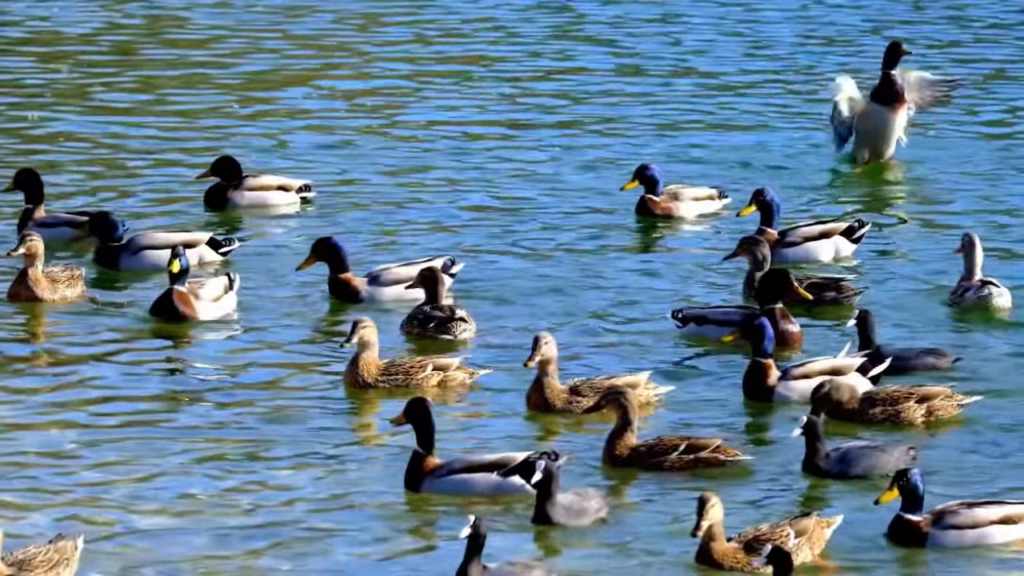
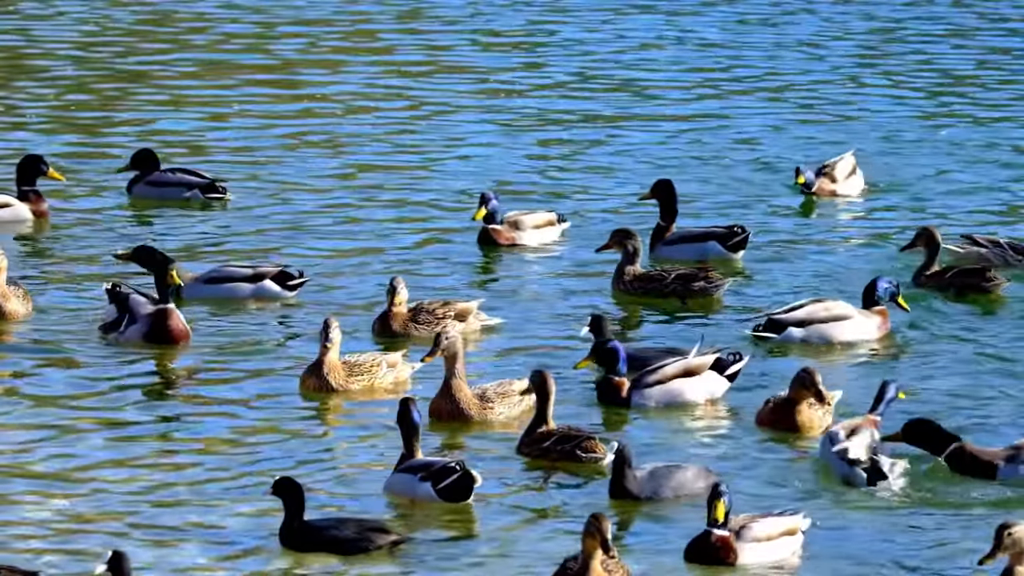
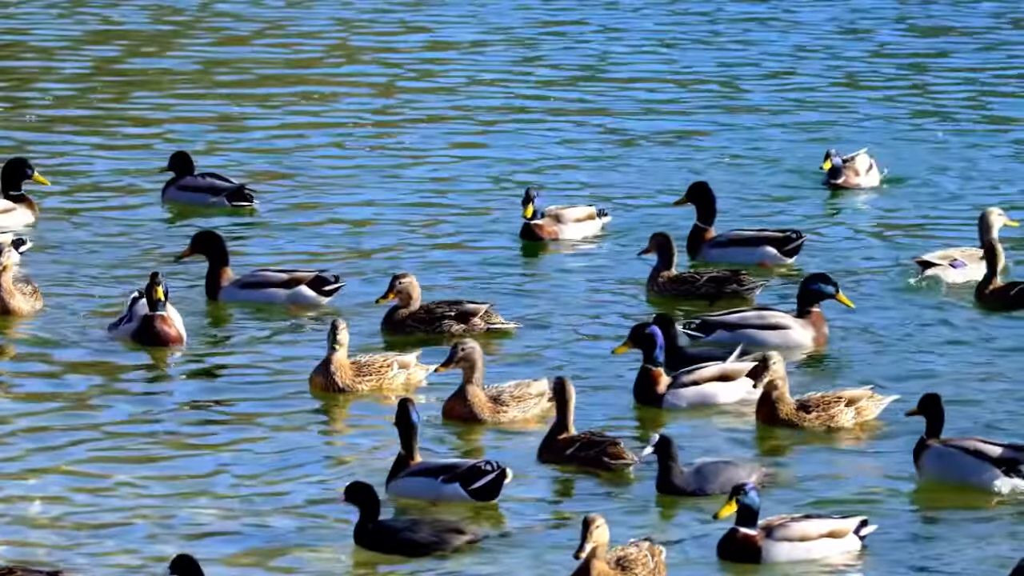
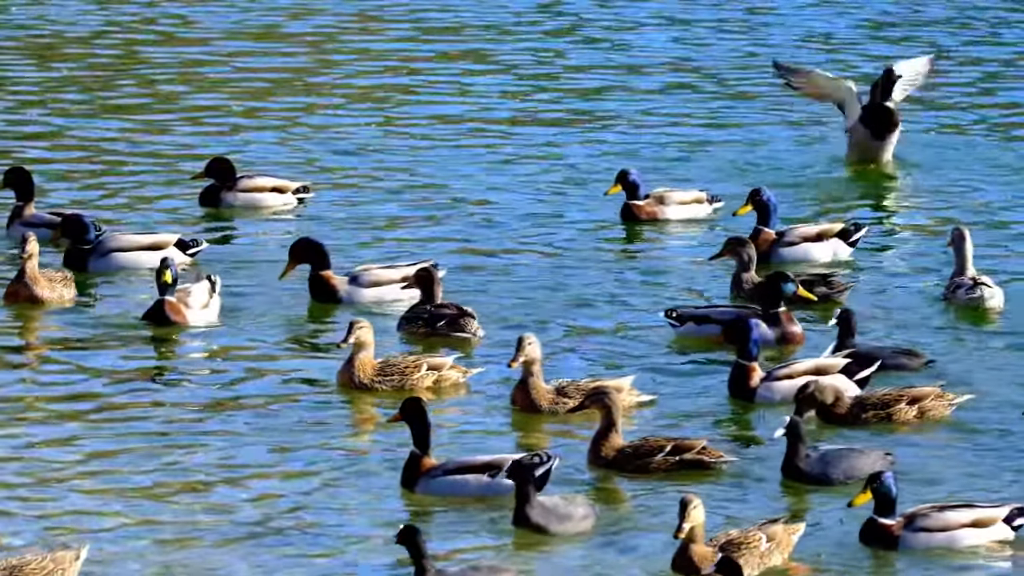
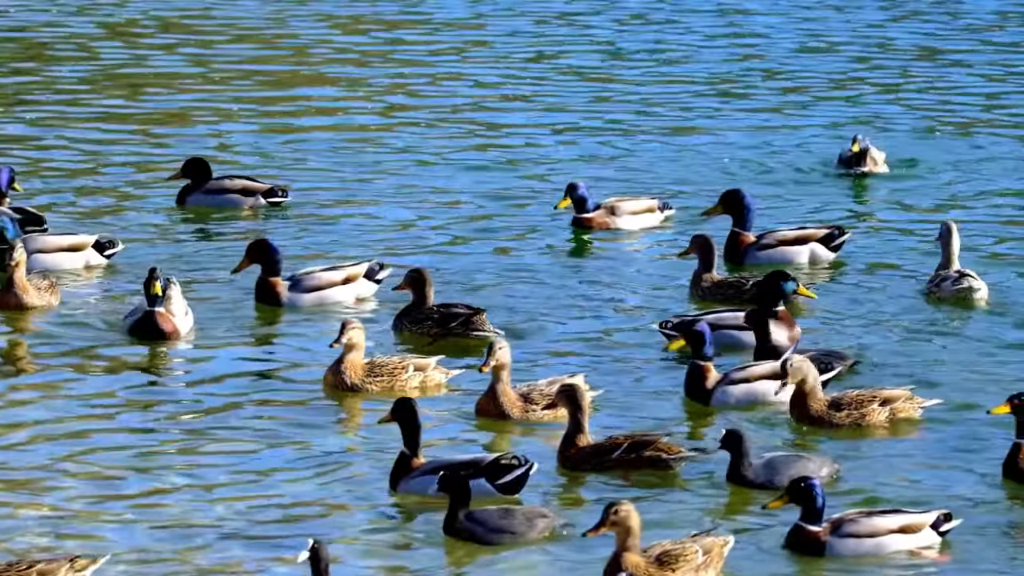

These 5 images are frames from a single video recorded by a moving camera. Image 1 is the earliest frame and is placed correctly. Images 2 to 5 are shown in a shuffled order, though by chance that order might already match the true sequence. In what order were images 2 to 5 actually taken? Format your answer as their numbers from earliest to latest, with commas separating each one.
4, 5, 3, 2
